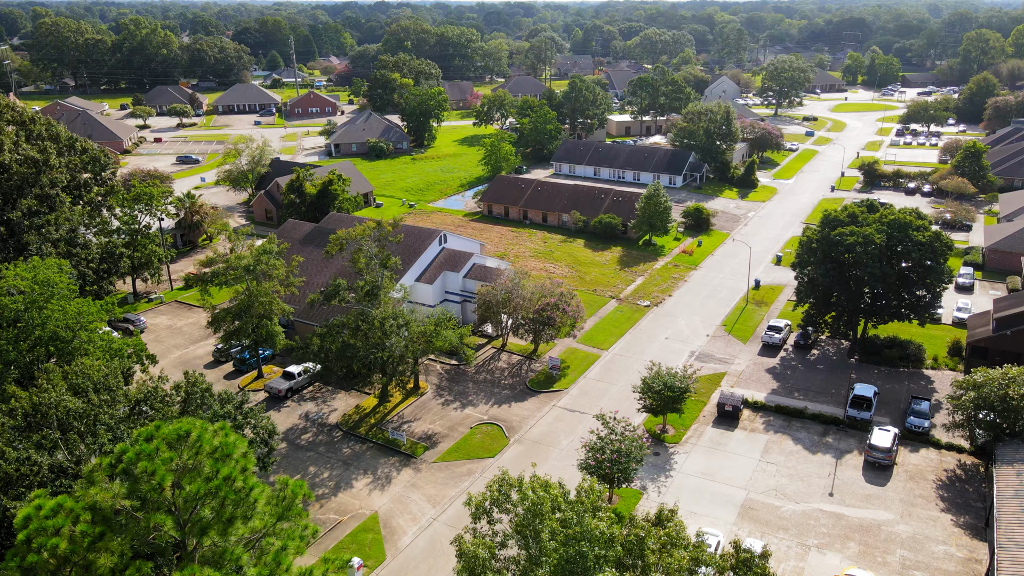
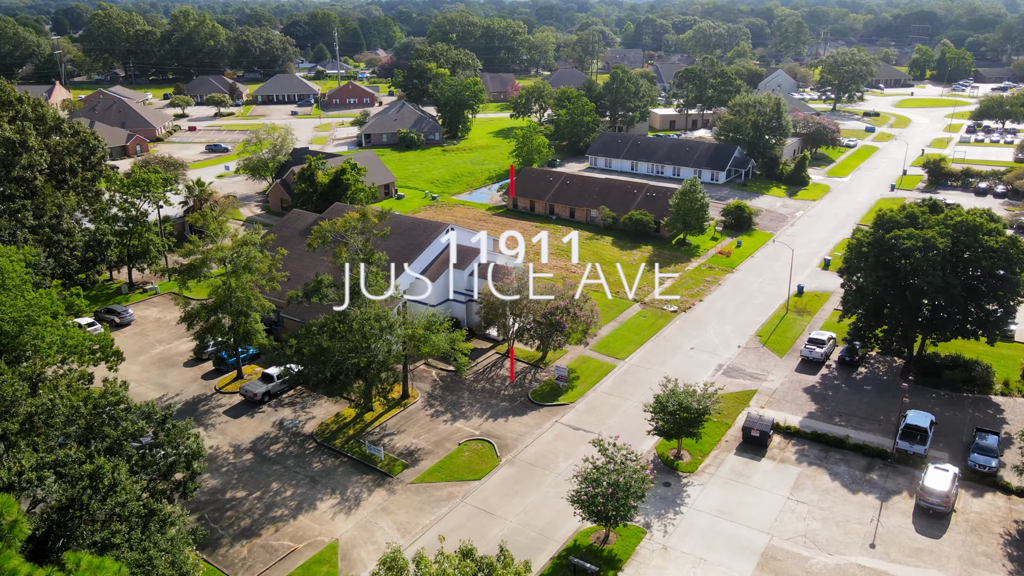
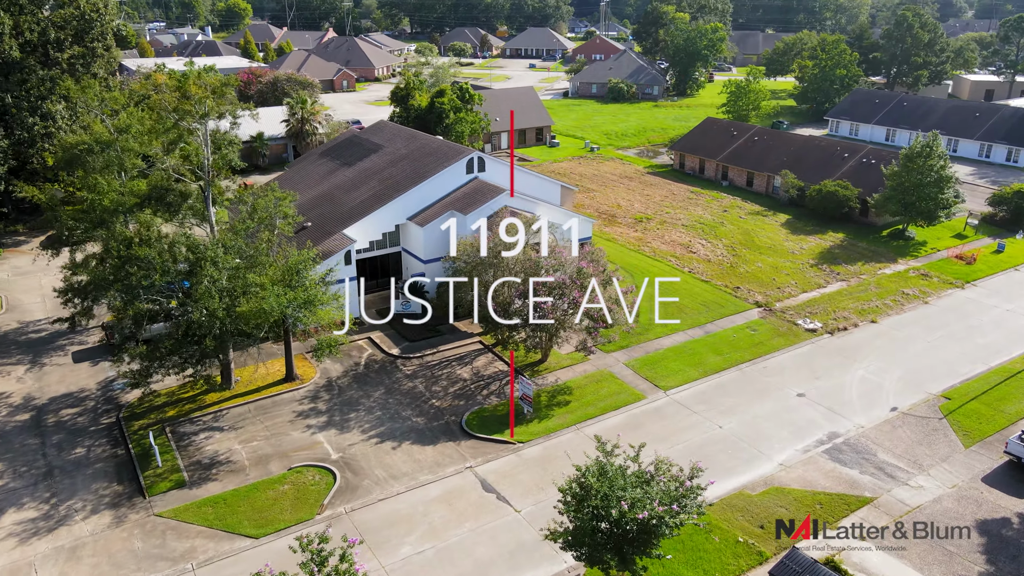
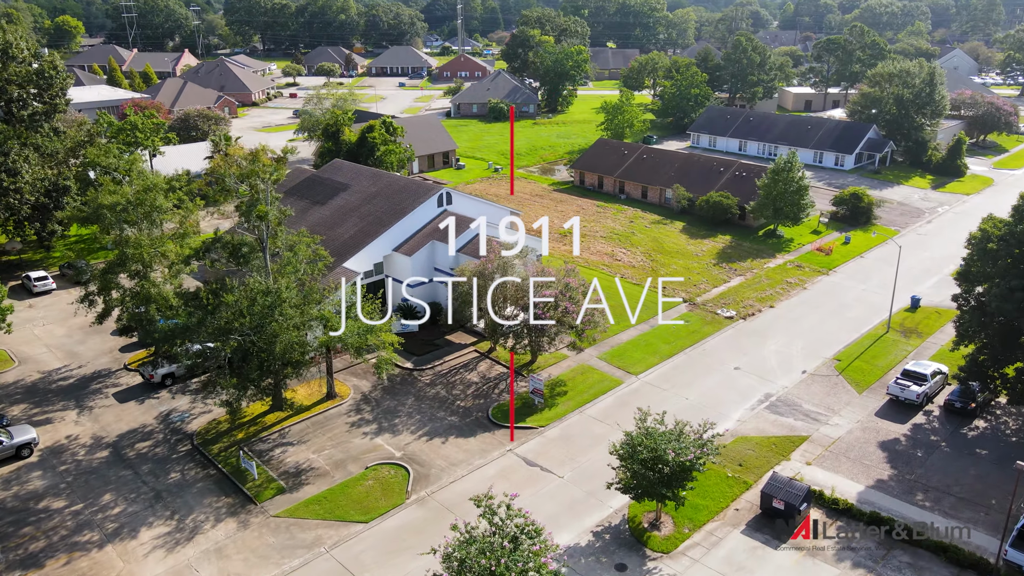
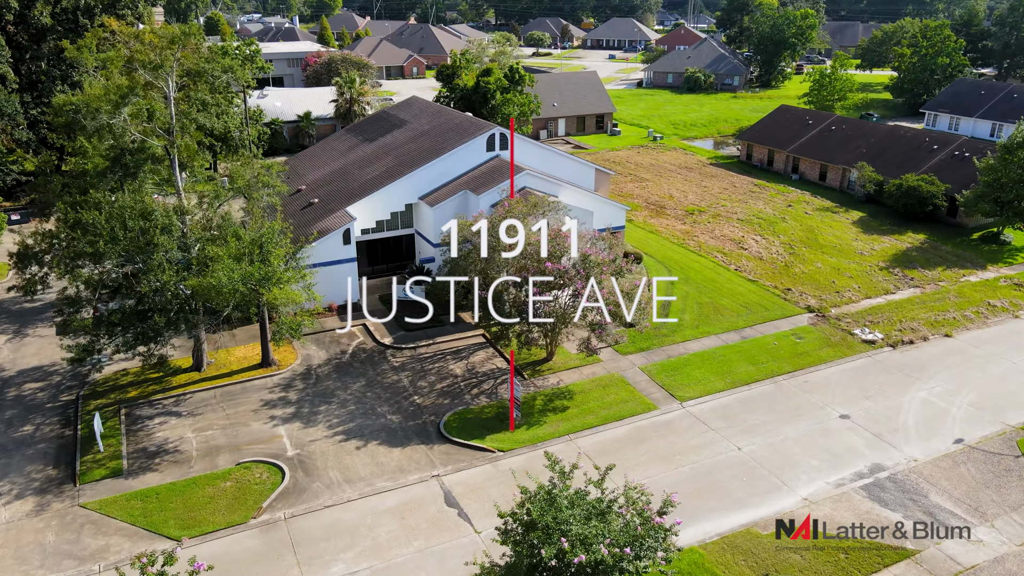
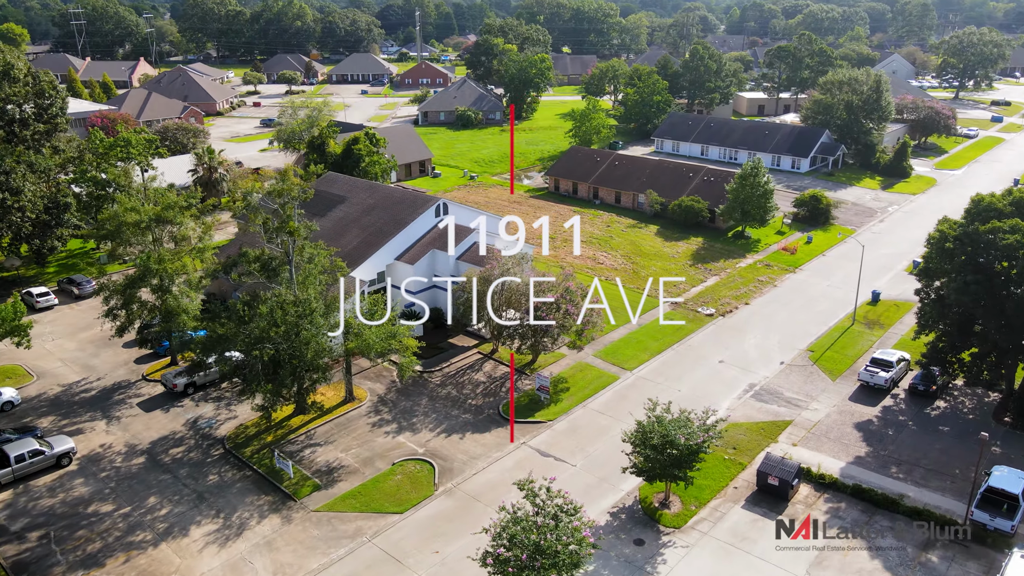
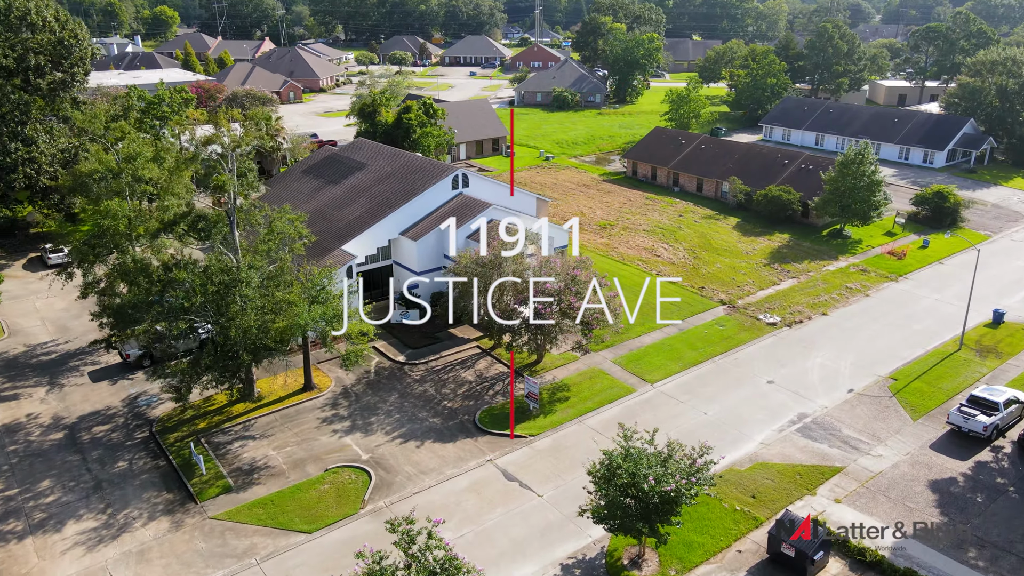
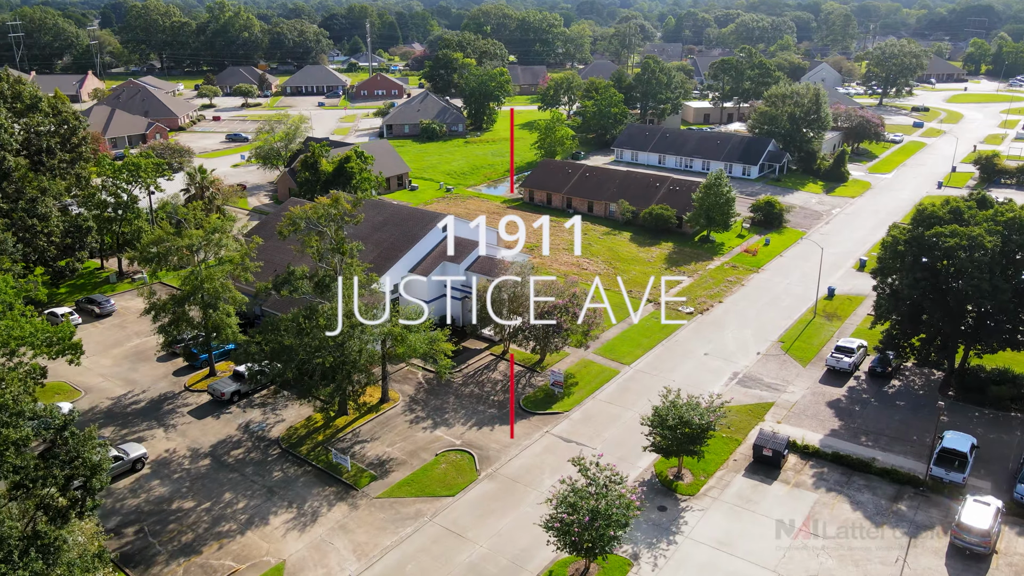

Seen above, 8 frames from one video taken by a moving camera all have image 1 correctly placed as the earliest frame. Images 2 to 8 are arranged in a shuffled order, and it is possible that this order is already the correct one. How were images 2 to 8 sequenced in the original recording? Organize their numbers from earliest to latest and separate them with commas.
2, 8, 6, 4, 7, 3, 5
